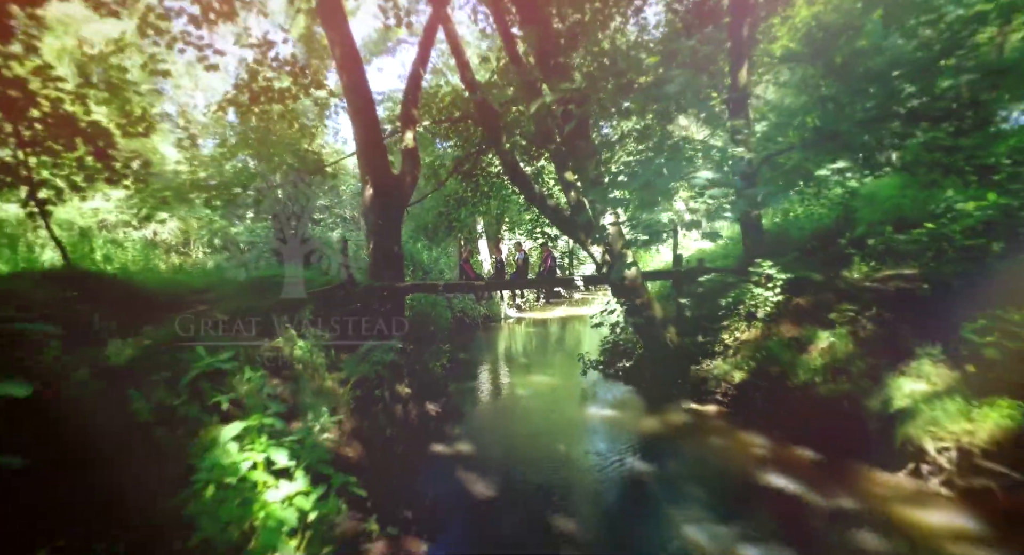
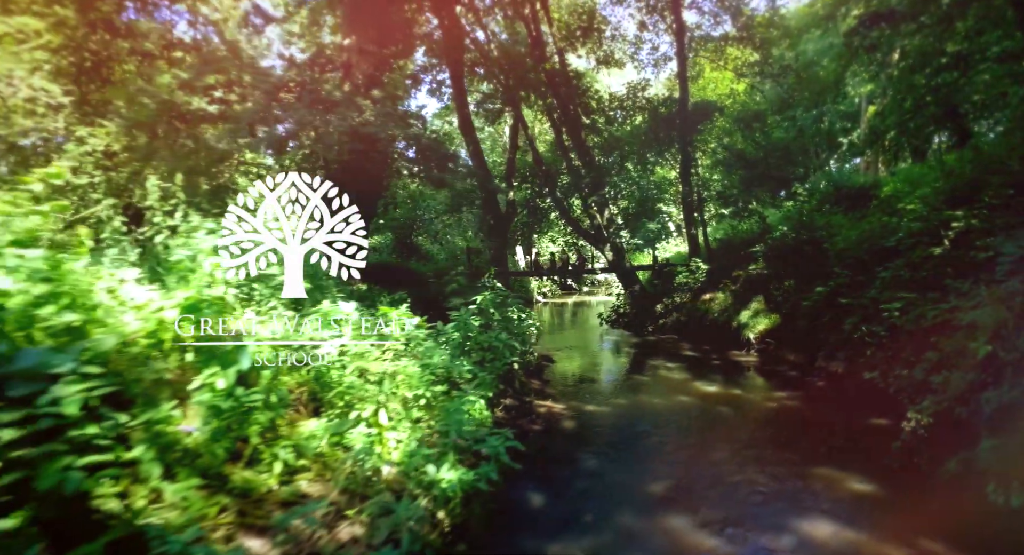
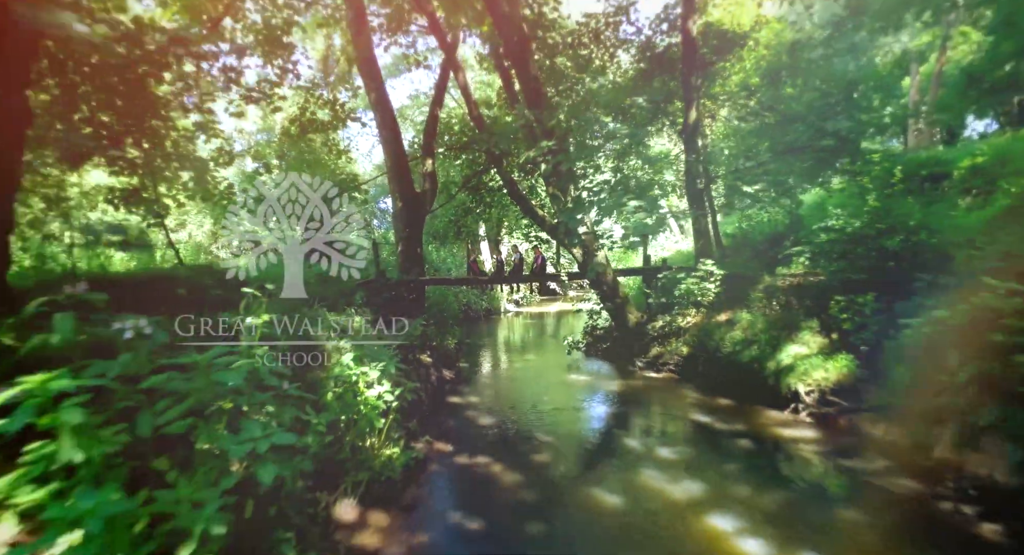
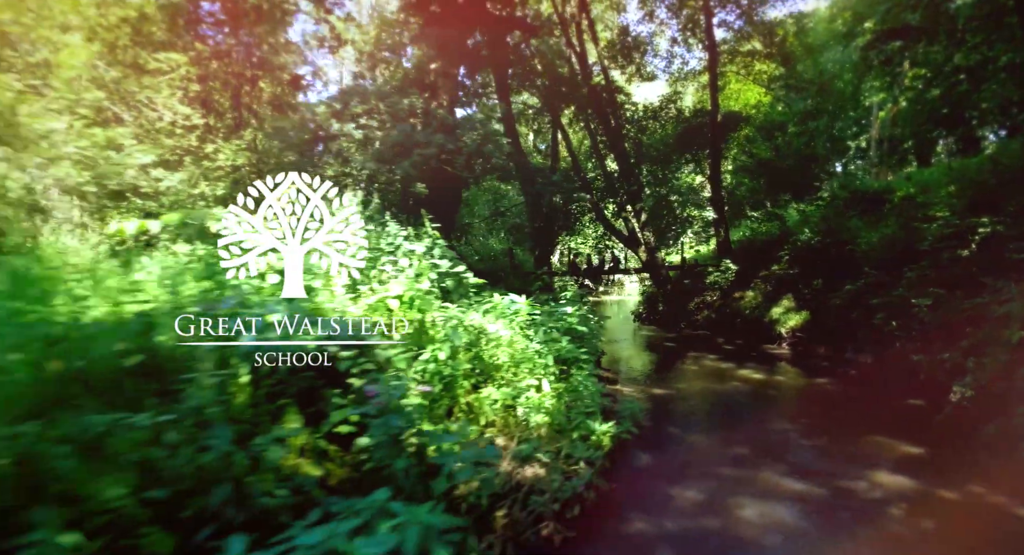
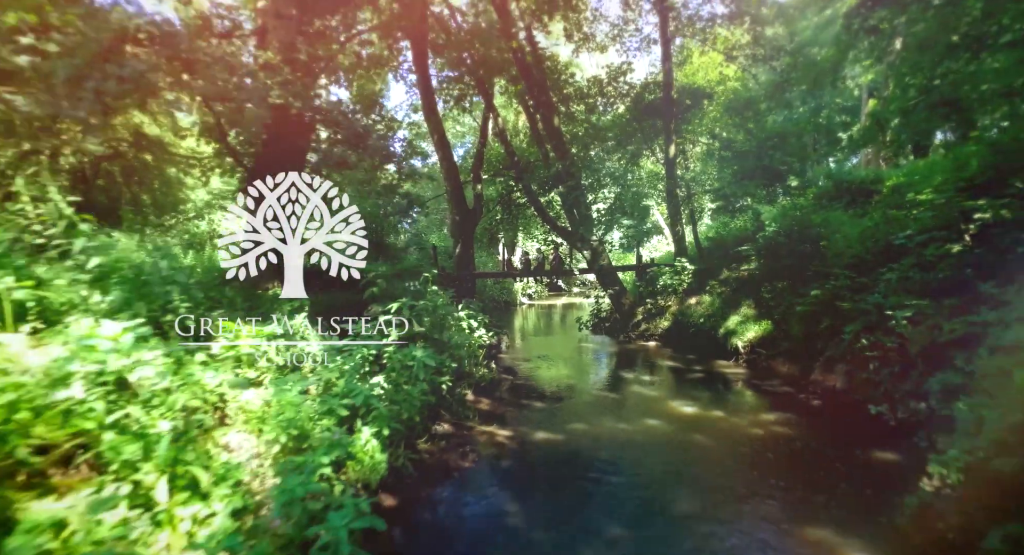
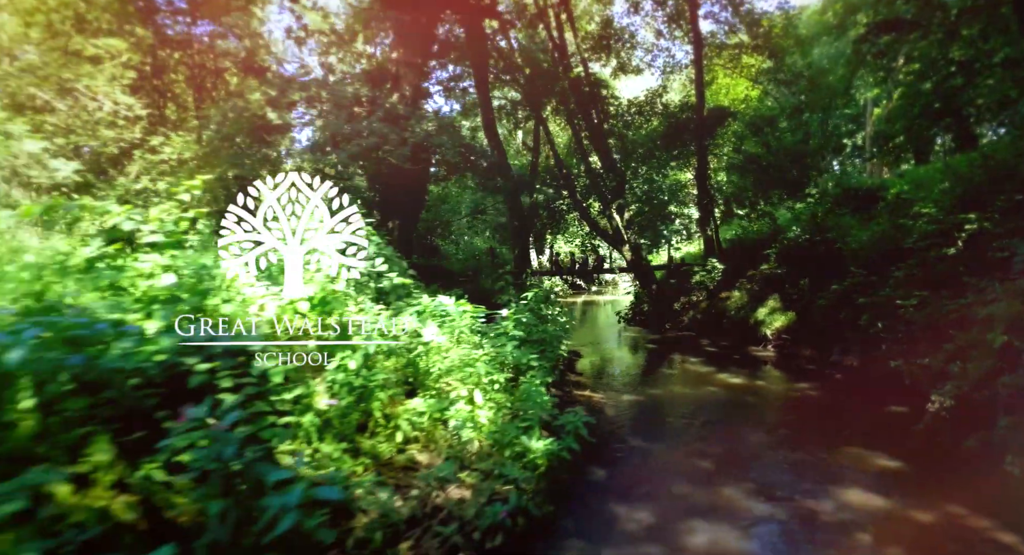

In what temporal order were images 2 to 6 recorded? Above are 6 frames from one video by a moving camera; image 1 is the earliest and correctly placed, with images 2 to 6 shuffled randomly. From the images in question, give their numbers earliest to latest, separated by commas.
3, 5, 2, 6, 4
